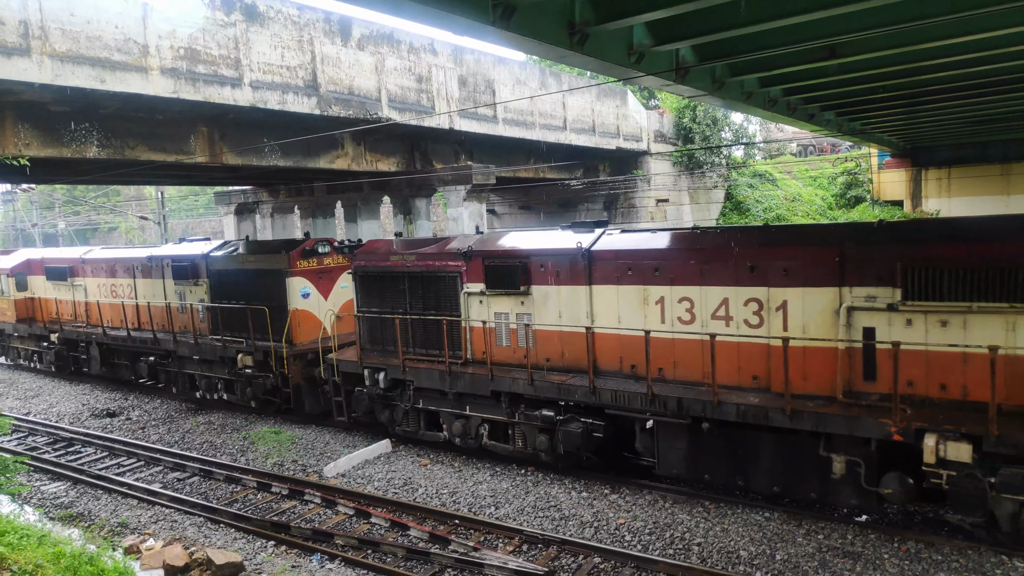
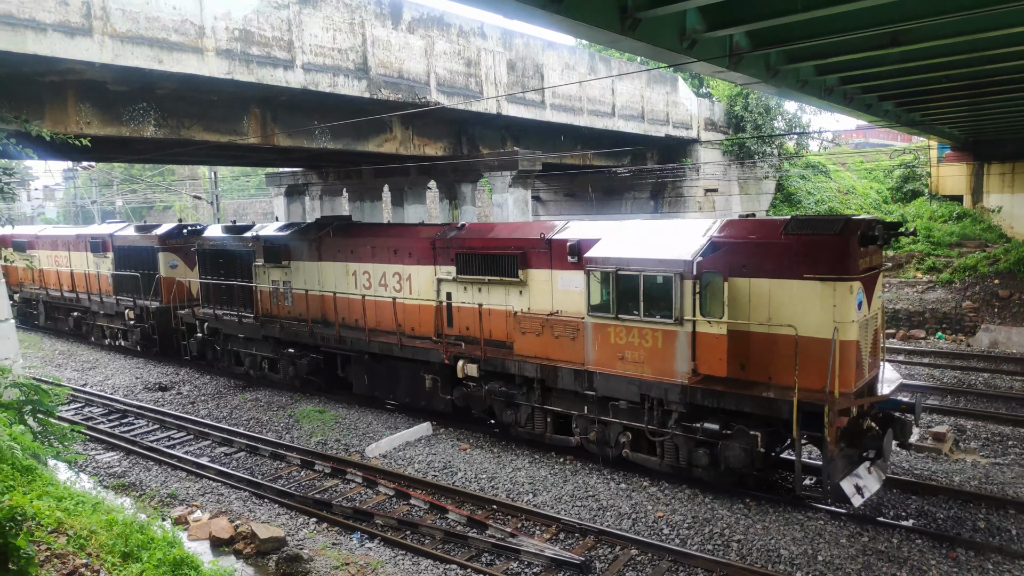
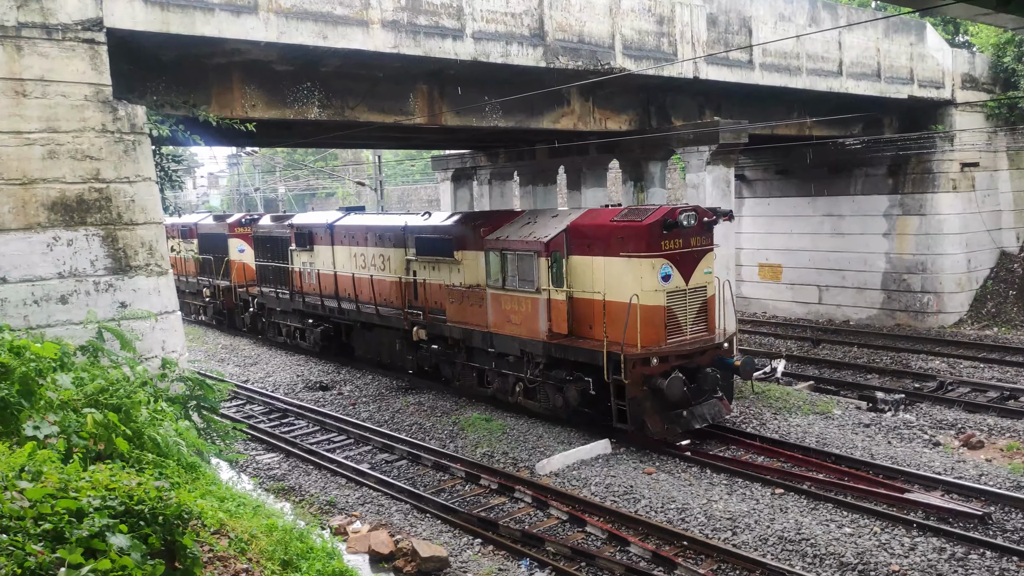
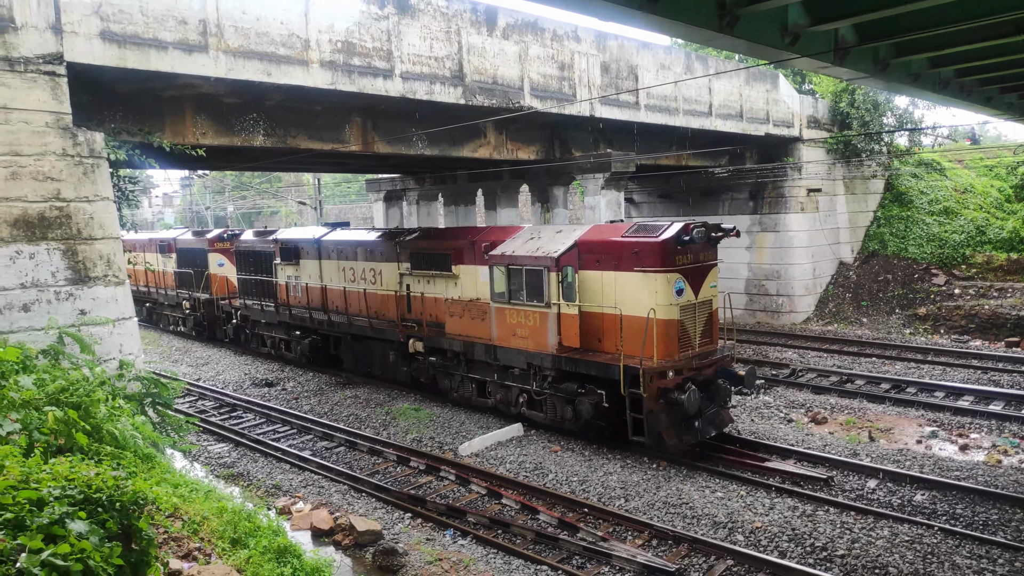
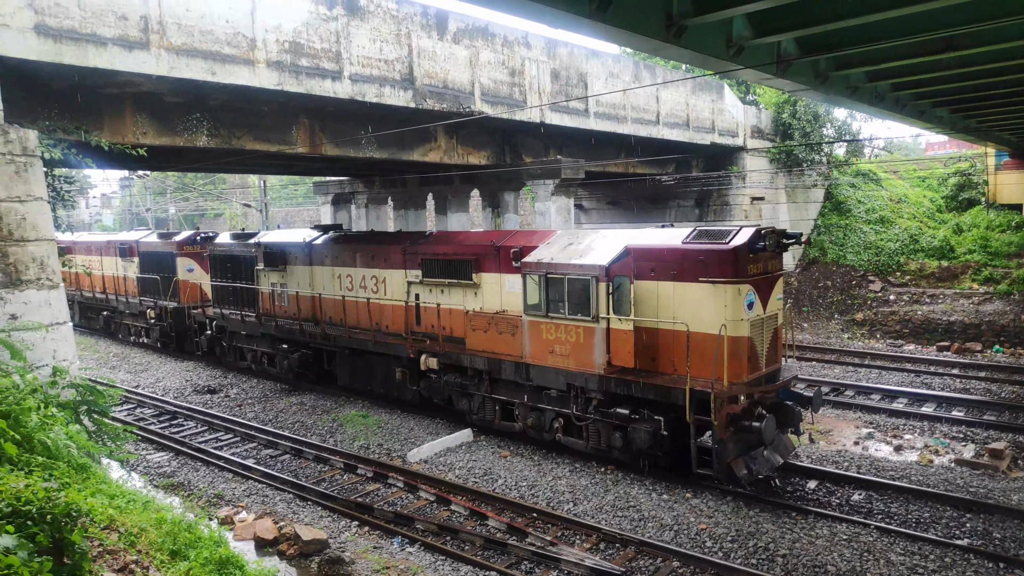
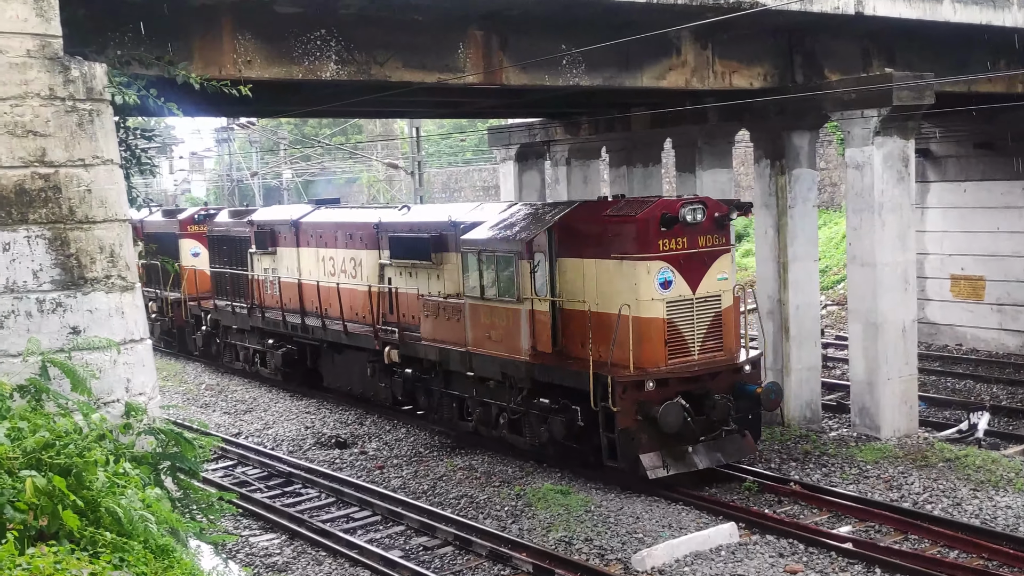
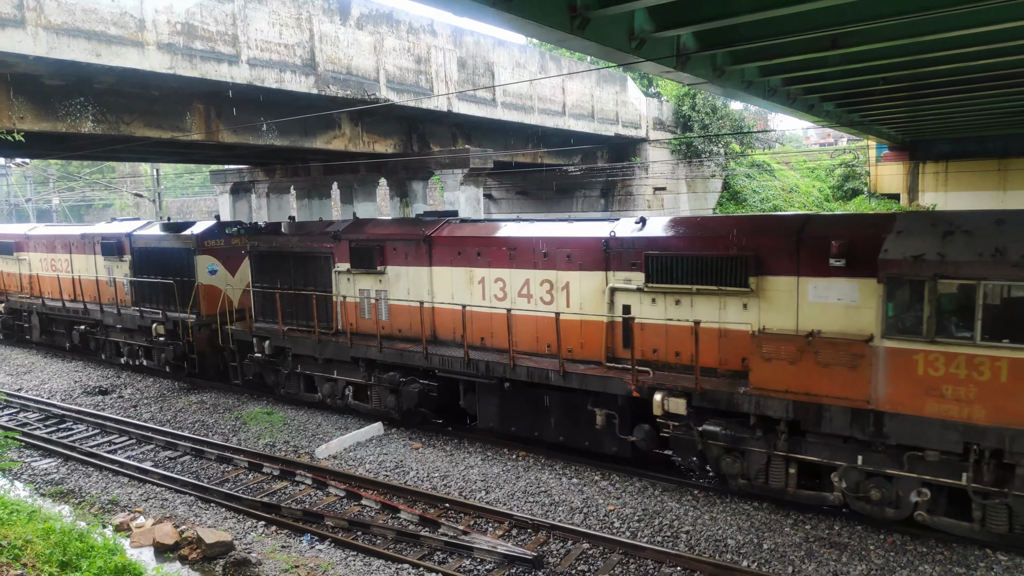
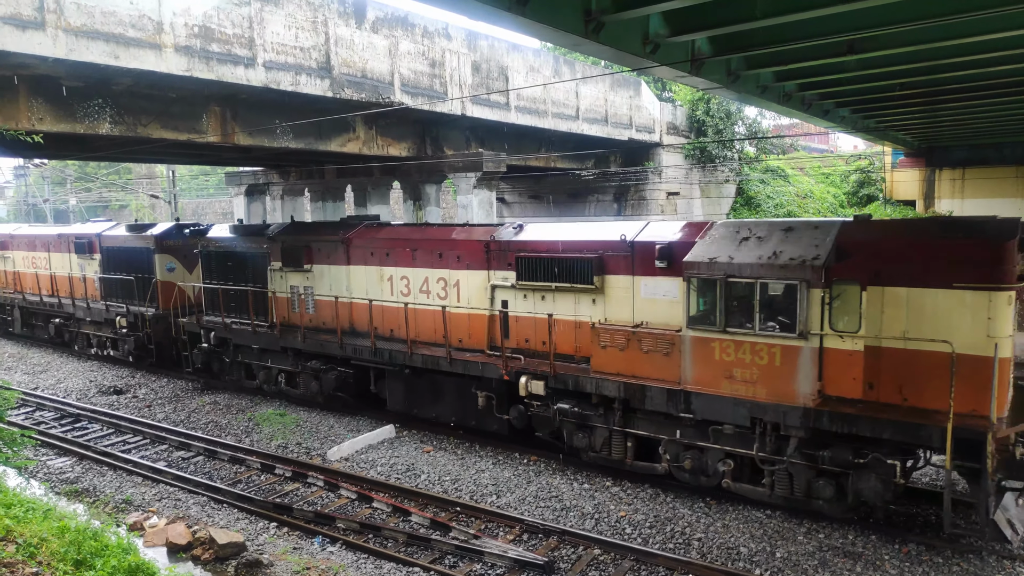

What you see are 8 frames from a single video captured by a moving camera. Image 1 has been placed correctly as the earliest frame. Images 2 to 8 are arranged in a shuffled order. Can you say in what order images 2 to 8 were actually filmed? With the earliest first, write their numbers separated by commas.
7, 8, 2, 5, 4, 3, 6
